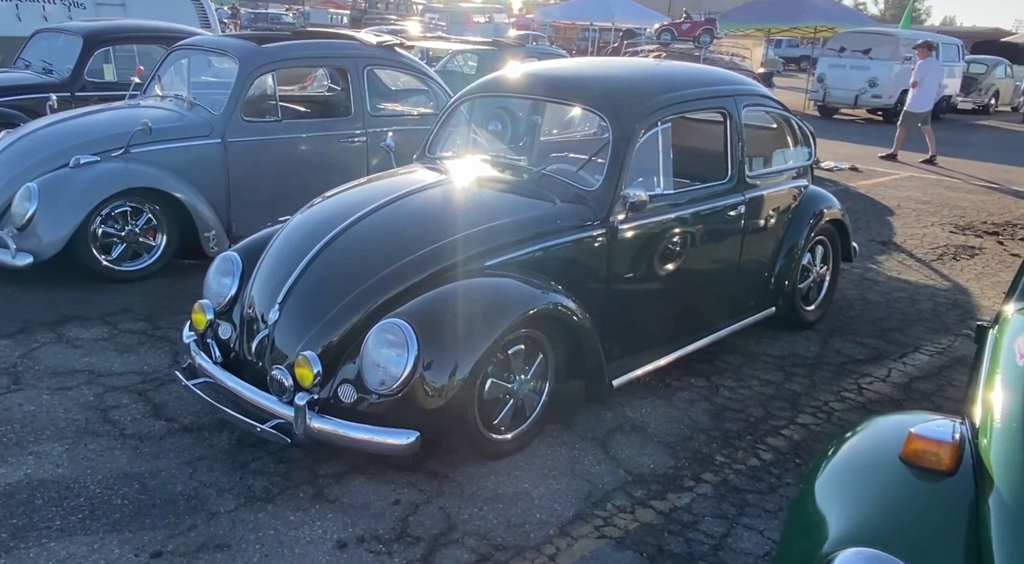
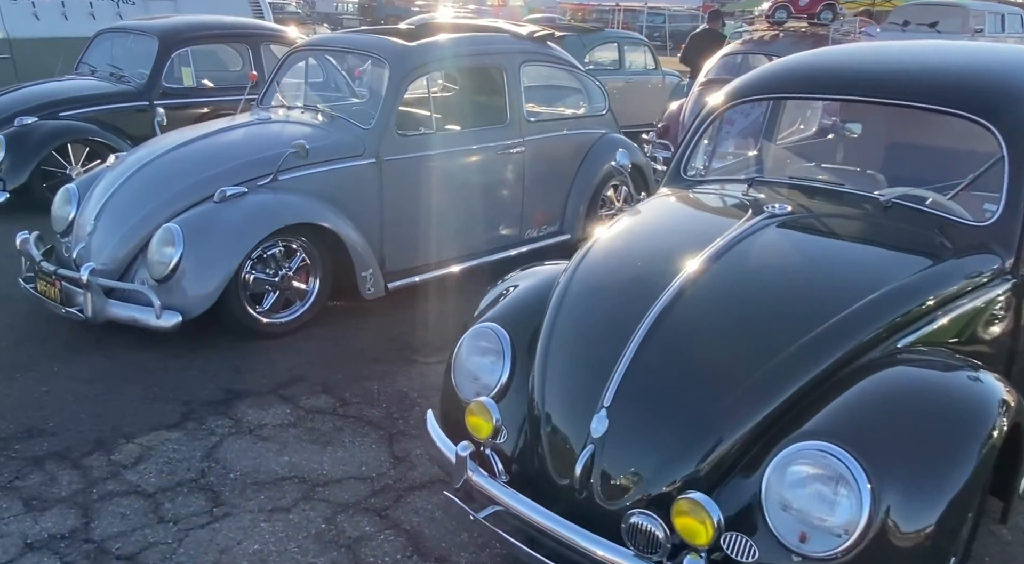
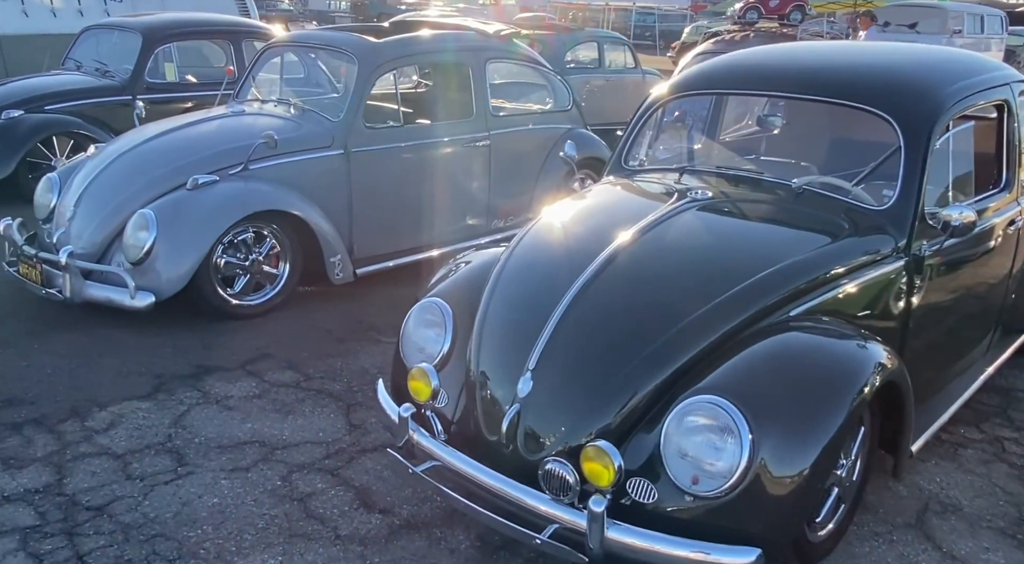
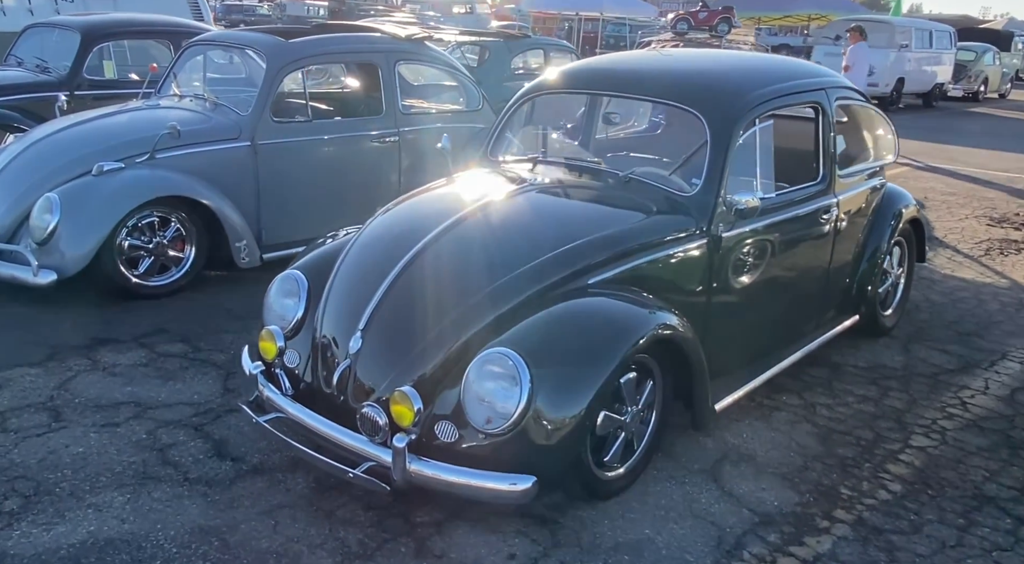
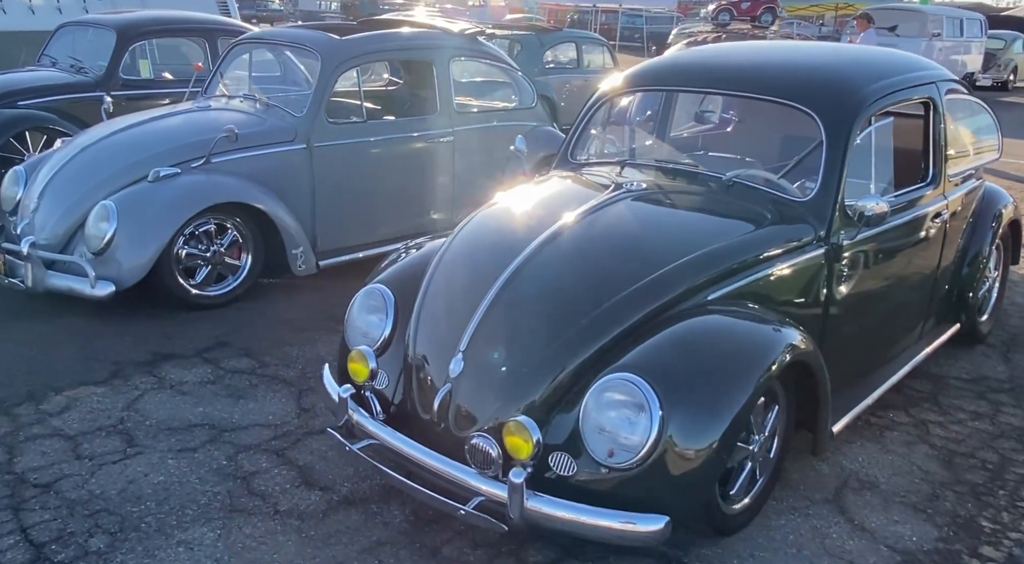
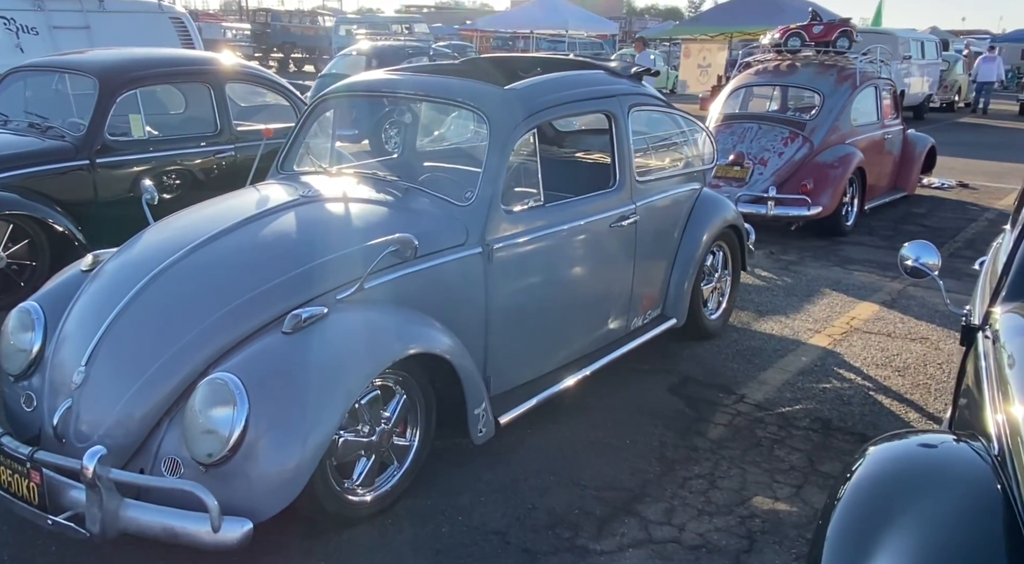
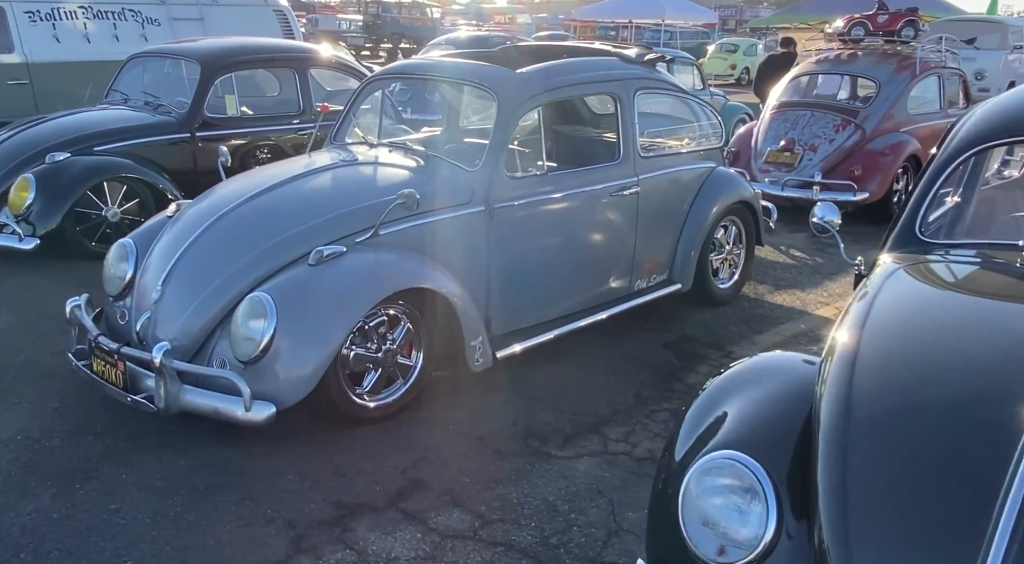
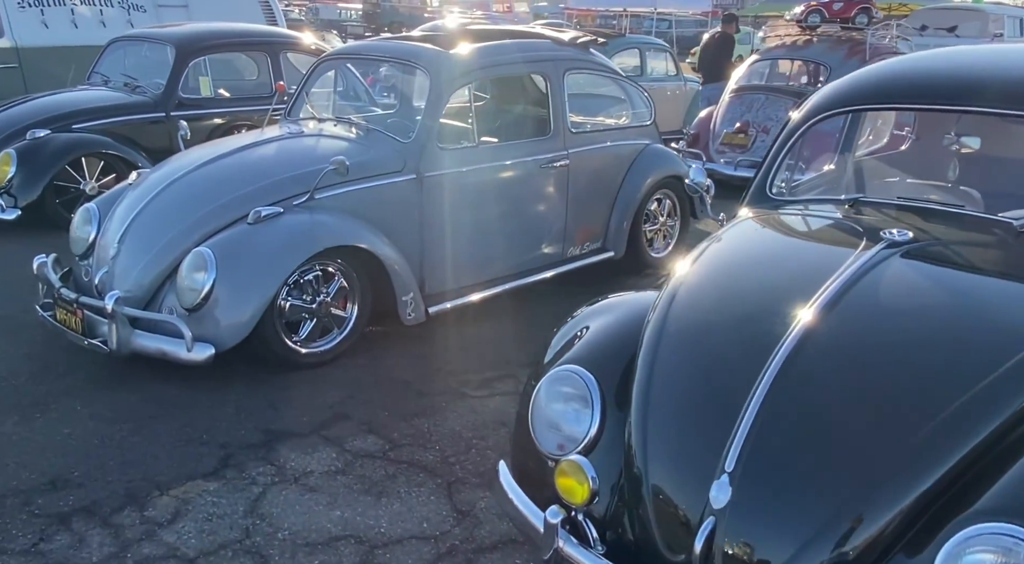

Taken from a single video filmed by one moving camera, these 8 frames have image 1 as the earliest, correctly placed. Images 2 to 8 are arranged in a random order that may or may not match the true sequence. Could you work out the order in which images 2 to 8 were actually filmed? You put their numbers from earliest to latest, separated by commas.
4, 5, 3, 2, 8, 7, 6
